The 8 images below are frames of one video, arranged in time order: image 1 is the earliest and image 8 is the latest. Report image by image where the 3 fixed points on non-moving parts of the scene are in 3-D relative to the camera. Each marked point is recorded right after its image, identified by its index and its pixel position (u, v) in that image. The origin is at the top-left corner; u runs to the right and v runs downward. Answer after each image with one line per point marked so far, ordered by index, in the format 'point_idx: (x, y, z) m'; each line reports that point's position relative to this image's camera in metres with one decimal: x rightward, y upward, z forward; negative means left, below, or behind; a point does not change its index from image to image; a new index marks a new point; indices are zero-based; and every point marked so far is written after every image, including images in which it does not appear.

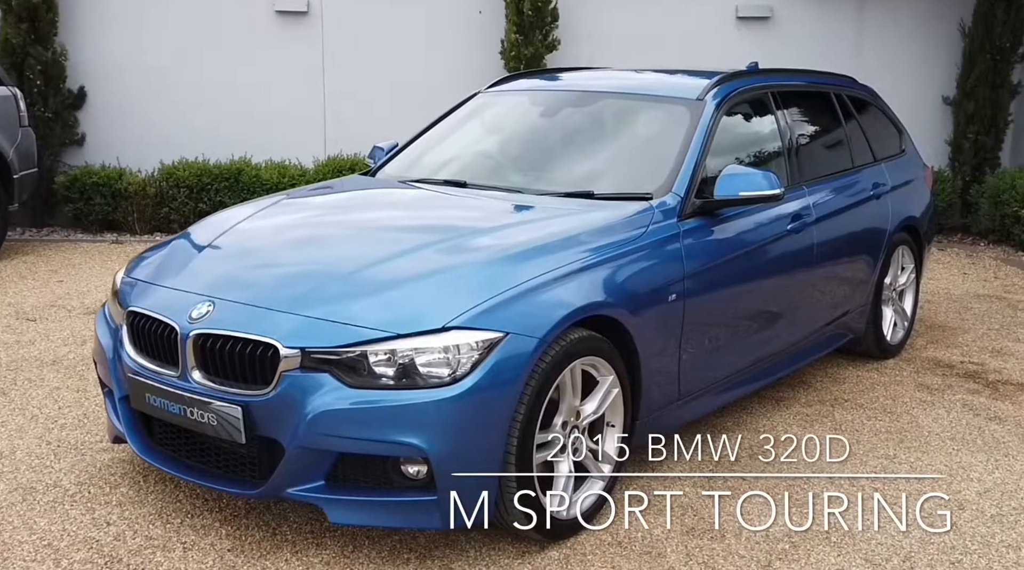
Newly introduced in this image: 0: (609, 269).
0: (+0.3, +0.1, +3.6) m
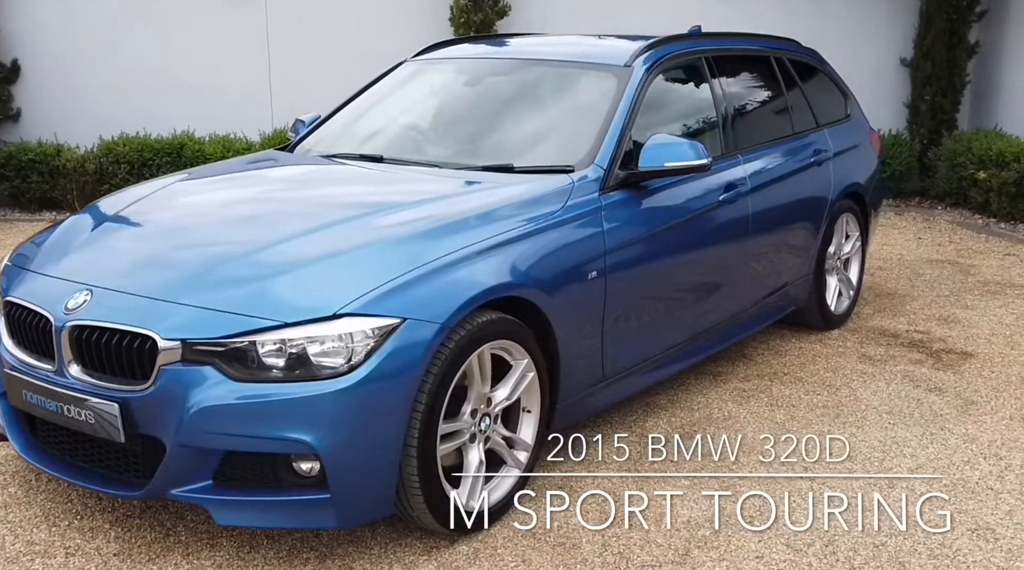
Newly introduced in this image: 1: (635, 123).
0: (0.0, +0.1, +3.5) m
1: (+0.5, +0.7, +4.3) m
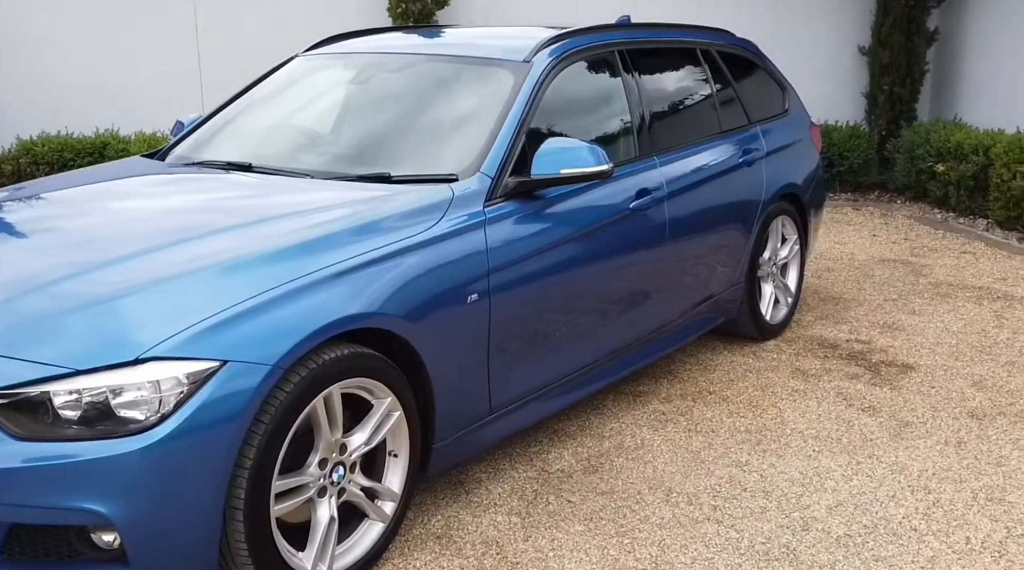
0: (-0.4, 0.0, +3.1) m
1: (+0.1, +0.6, +3.9) m
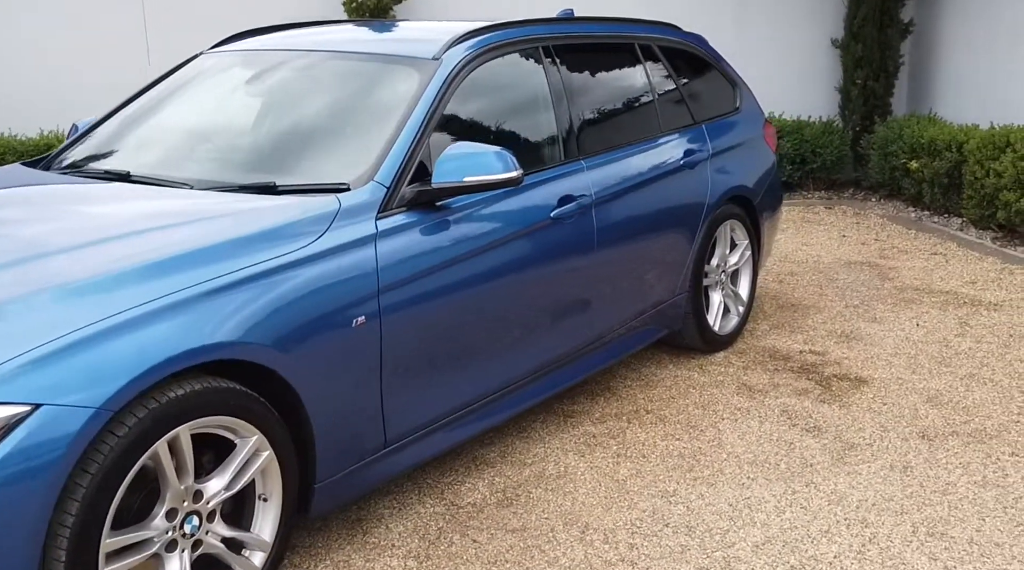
0: (-0.7, 0.0, +2.8) m
1: (-0.3, +0.6, +3.6) m
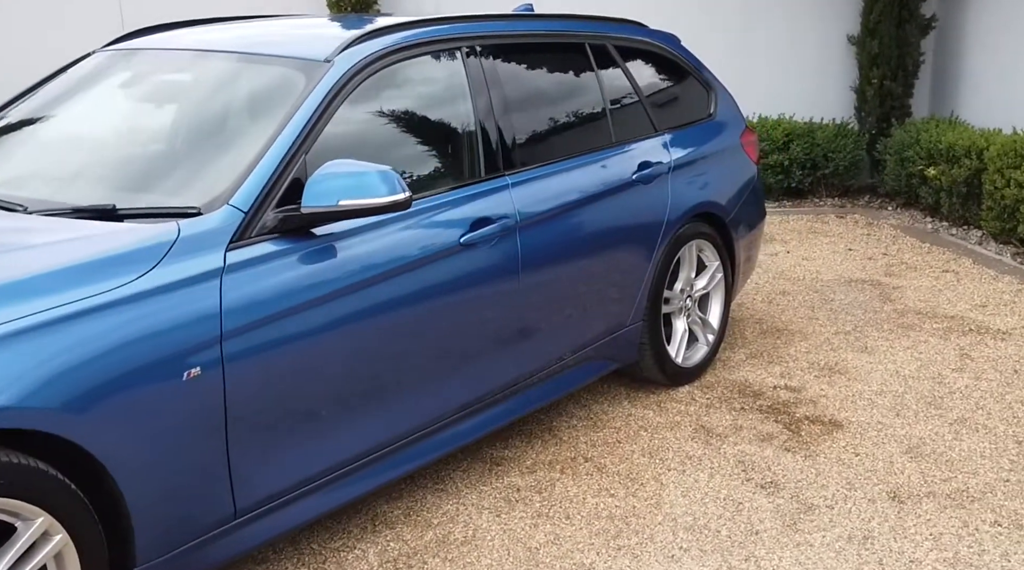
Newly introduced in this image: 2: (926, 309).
0: (-1.1, -0.1, +2.3) m
1: (-0.6, +0.4, +3.1) m
2: (+2.4, -0.1, +5.9) m
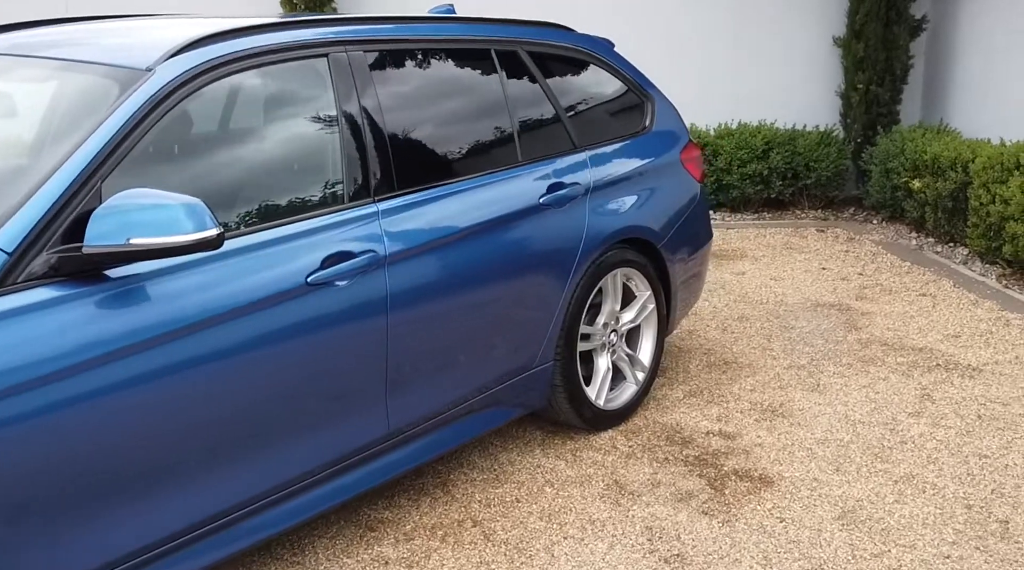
0: (-1.5, -0.3, +1.9) m
1: (-1.0, +0.3, +2.7) m
2: (+2.0, -0.3, +5.4) m
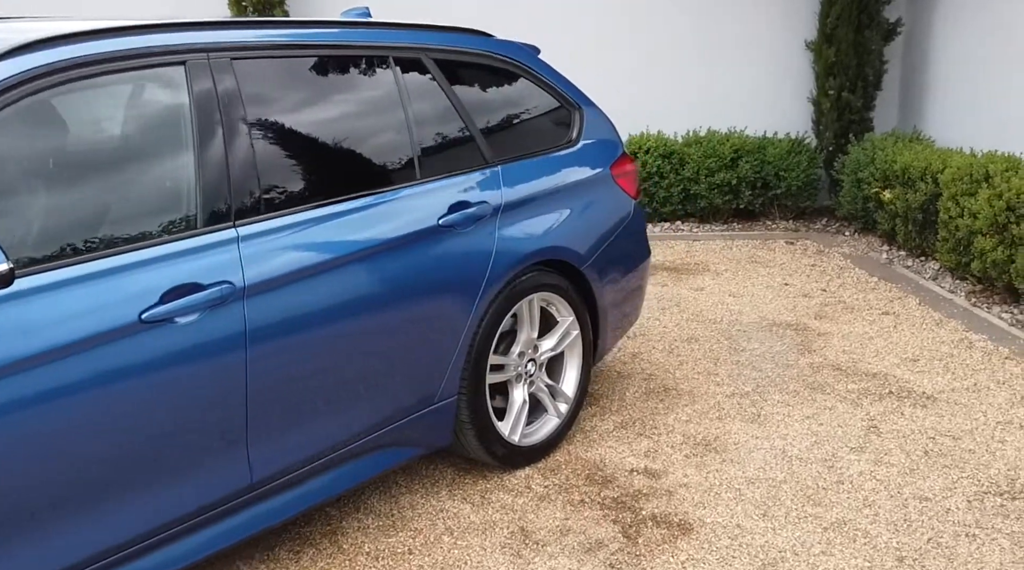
0: (-1.8, -0.4, +1.6) m
1: (-1.3, +0.2, +2.4) m
2: (+1.7, -0.4, +5.1) m
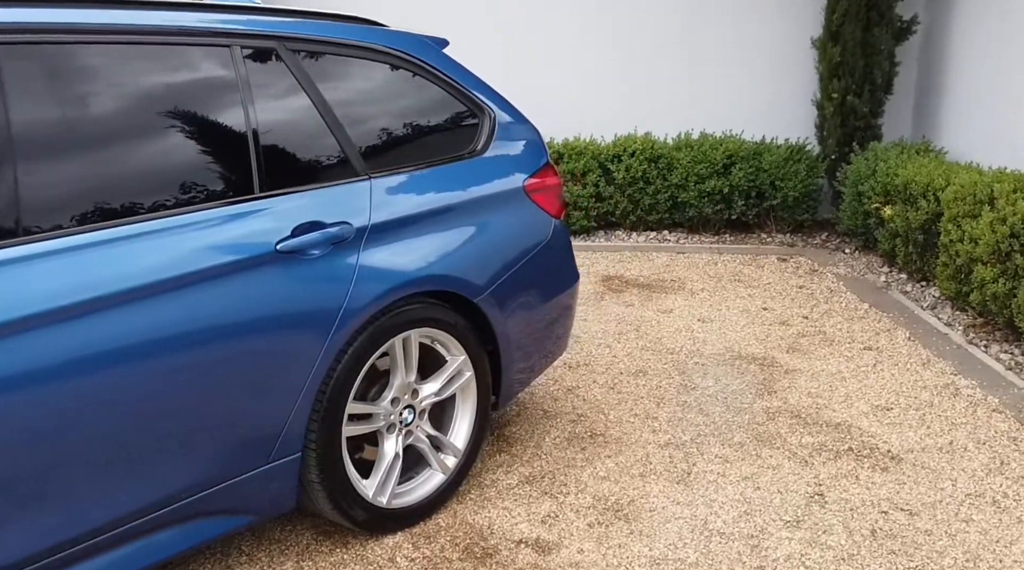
0: (-2.3, -0.4, +1.1) m
1: (-1.8, +0.1, +1.9) m
2: (+1.3, -0.5, +4.4) m
